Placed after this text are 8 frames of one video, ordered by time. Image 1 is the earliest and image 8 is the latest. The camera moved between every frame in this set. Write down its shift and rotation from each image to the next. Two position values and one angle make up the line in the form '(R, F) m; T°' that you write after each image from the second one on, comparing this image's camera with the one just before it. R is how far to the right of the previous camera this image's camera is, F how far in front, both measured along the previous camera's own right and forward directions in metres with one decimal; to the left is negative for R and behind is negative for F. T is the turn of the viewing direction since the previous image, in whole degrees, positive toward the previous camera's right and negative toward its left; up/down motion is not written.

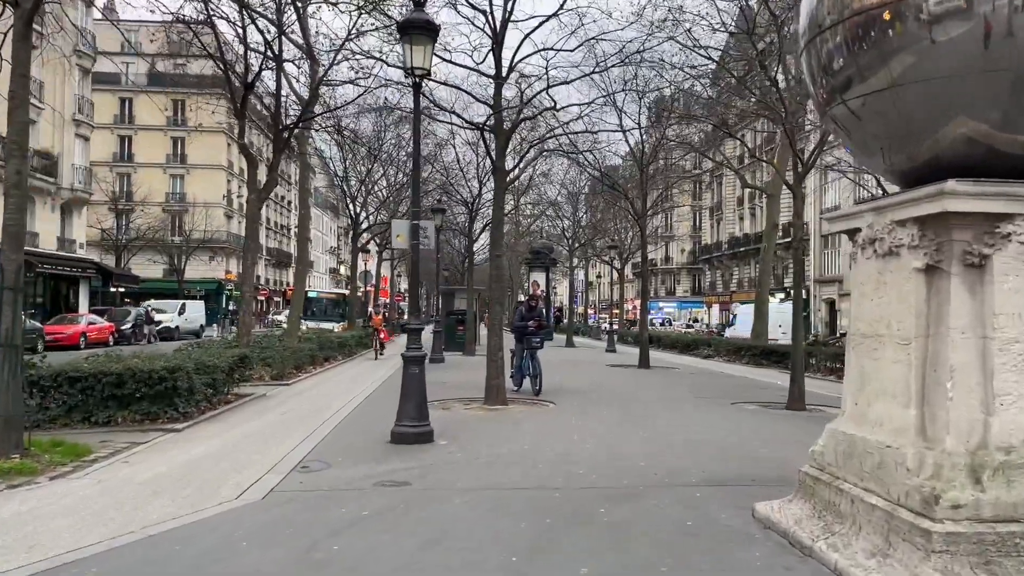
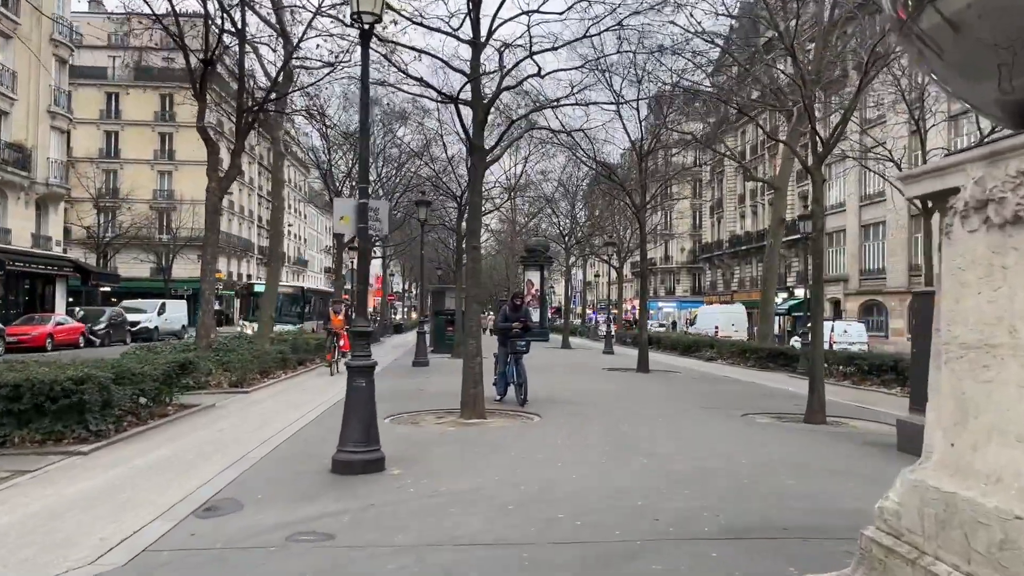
(+0.2, +1.4) m; 0°
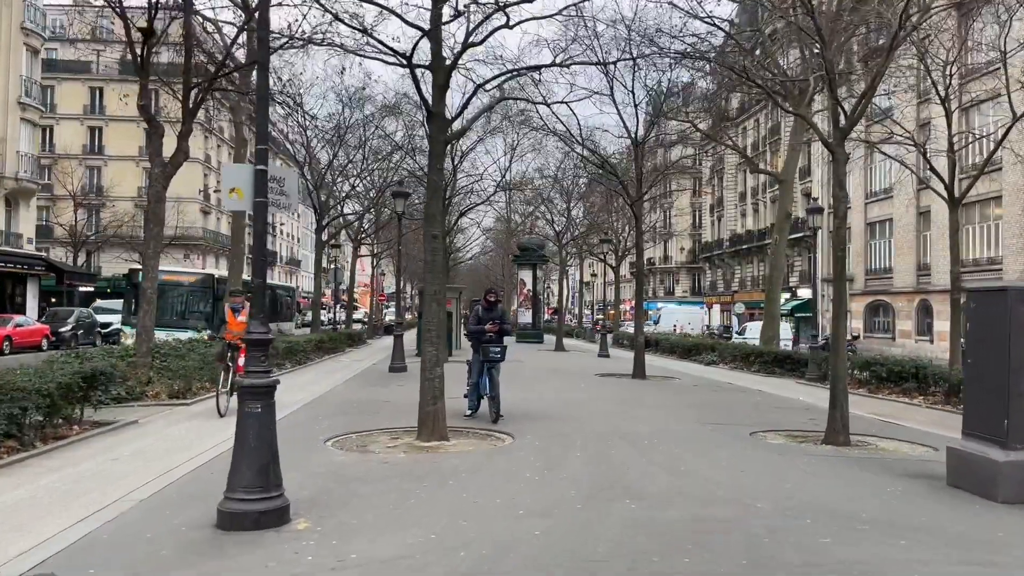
(+0.3, +1.5) m; 0°
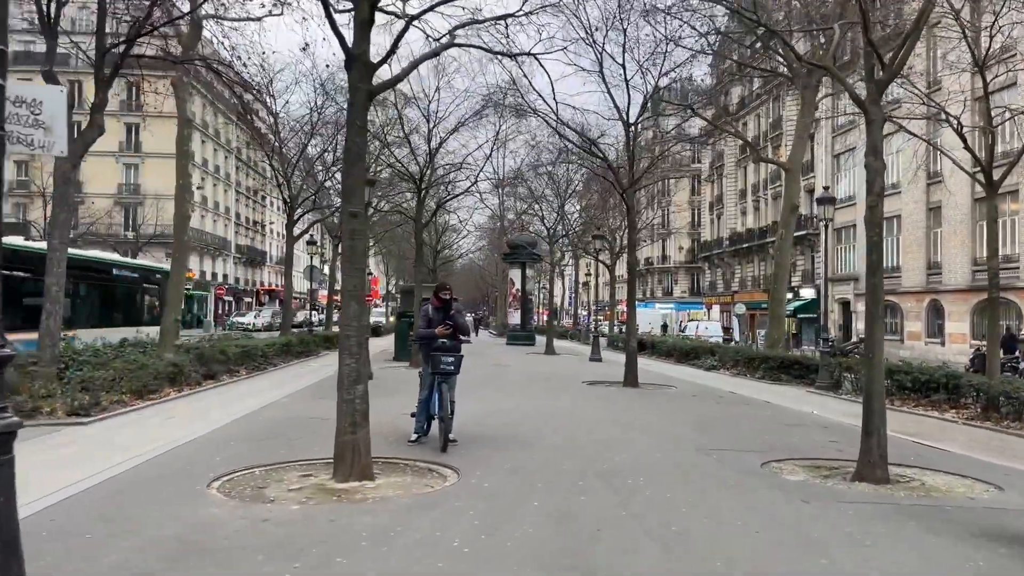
(+0.4, +1.8) m; 0°
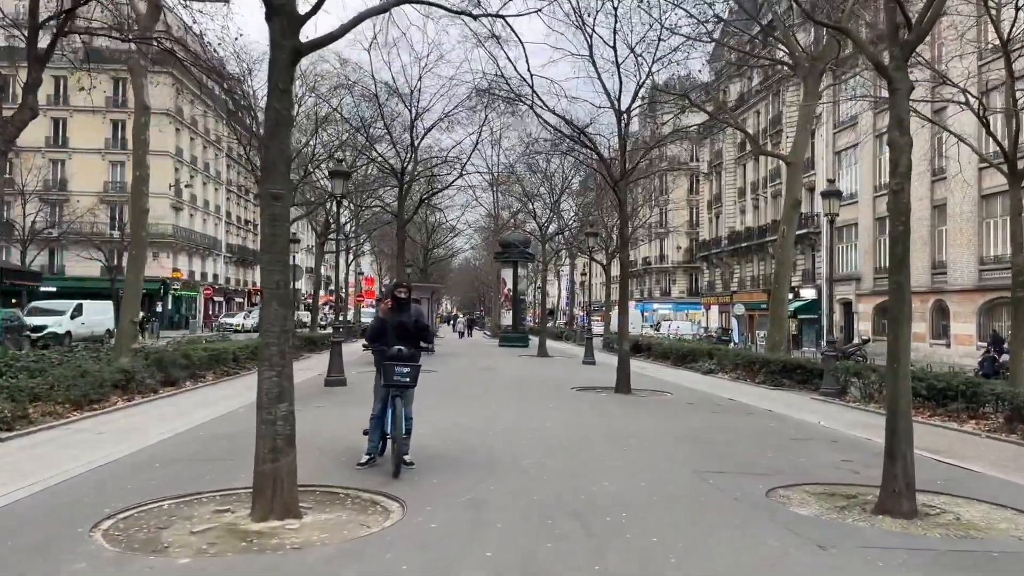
(+0.3, +1.0) m; 0°
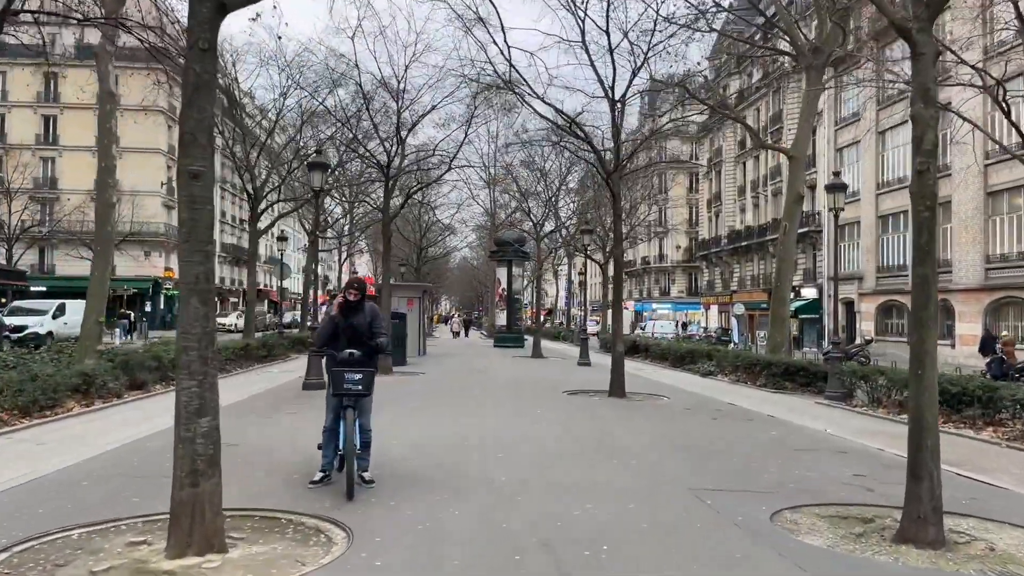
(+0.2, +0.7) m; 0°
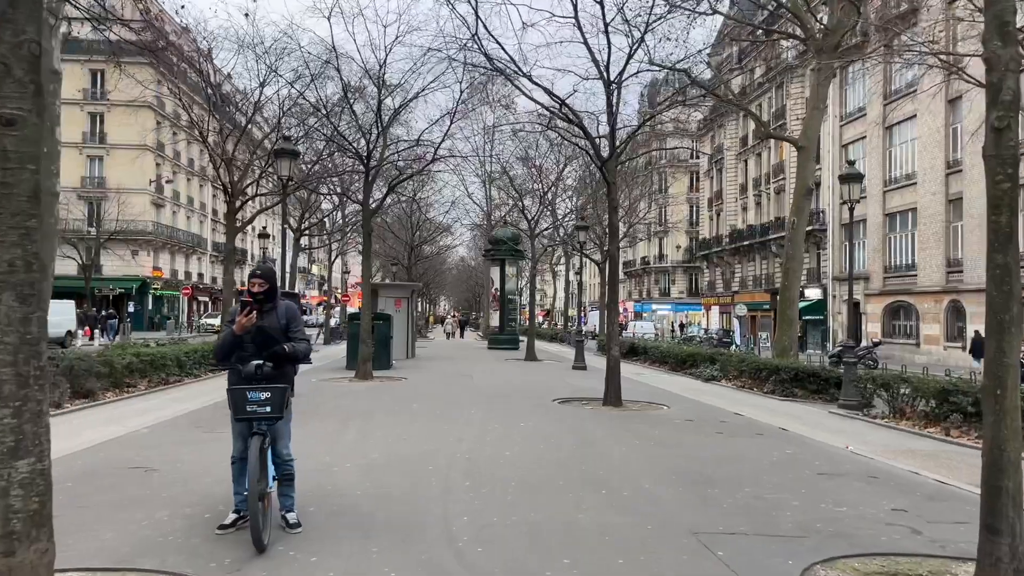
(+0.2, +1.2) m; 0°
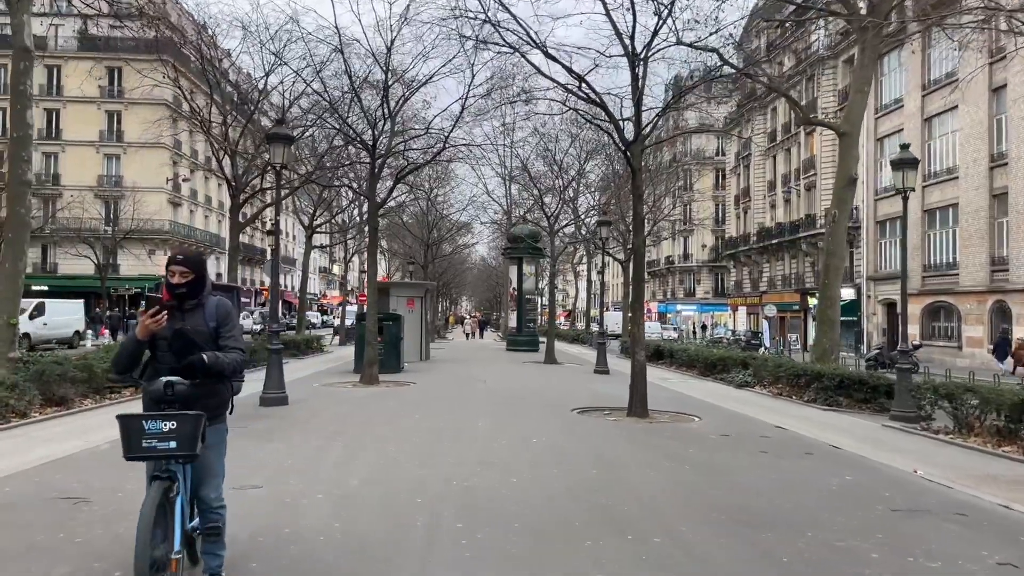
(+0.1, +1.2) m; -2°
